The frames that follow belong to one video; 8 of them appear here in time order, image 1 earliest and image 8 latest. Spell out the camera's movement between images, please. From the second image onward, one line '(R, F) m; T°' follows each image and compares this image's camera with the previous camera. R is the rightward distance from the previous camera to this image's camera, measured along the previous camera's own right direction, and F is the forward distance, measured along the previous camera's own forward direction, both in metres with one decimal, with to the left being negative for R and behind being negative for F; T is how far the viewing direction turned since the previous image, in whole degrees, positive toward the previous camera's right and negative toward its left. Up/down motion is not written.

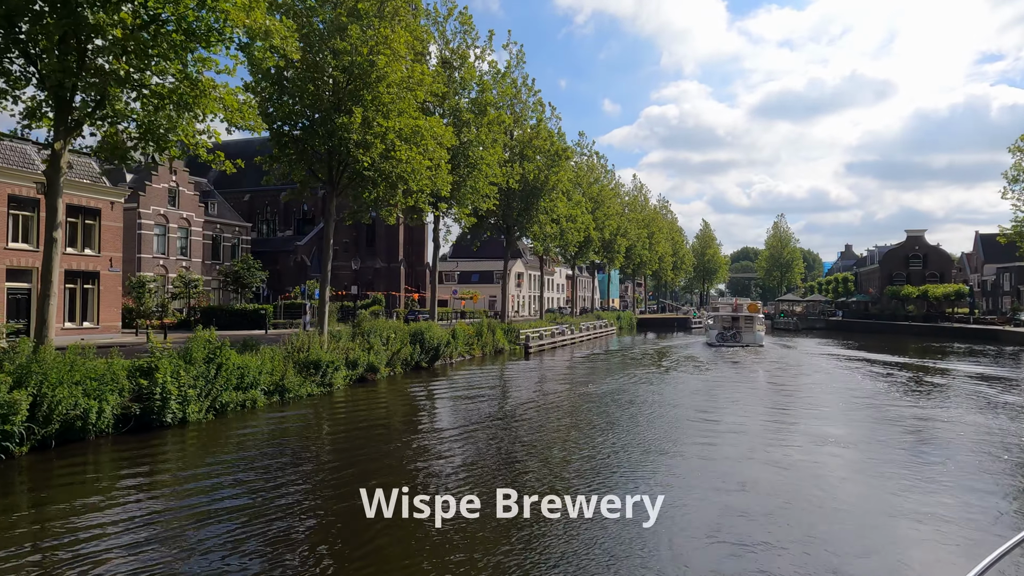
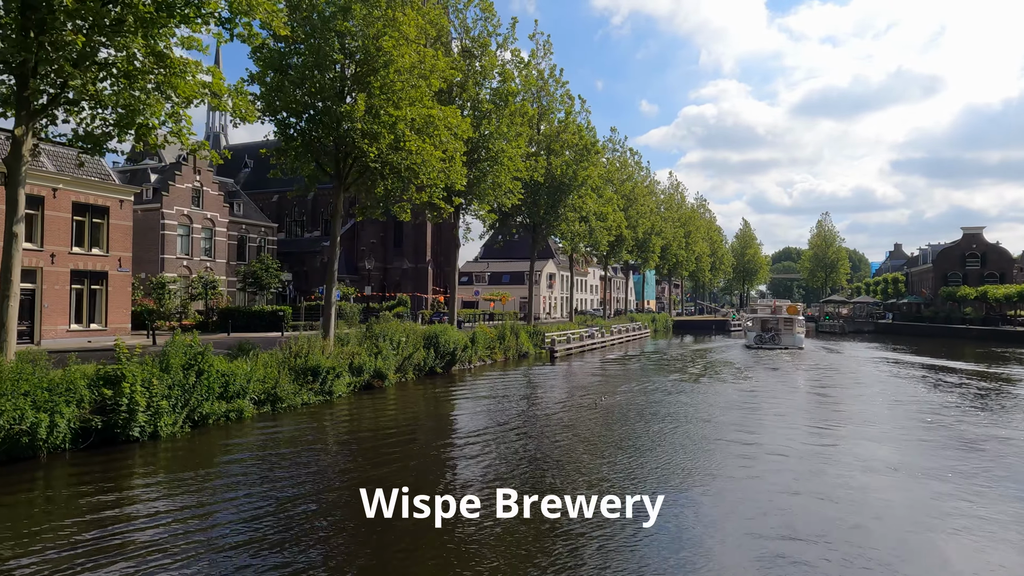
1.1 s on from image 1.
(+0.6, +1.7) m; -3°
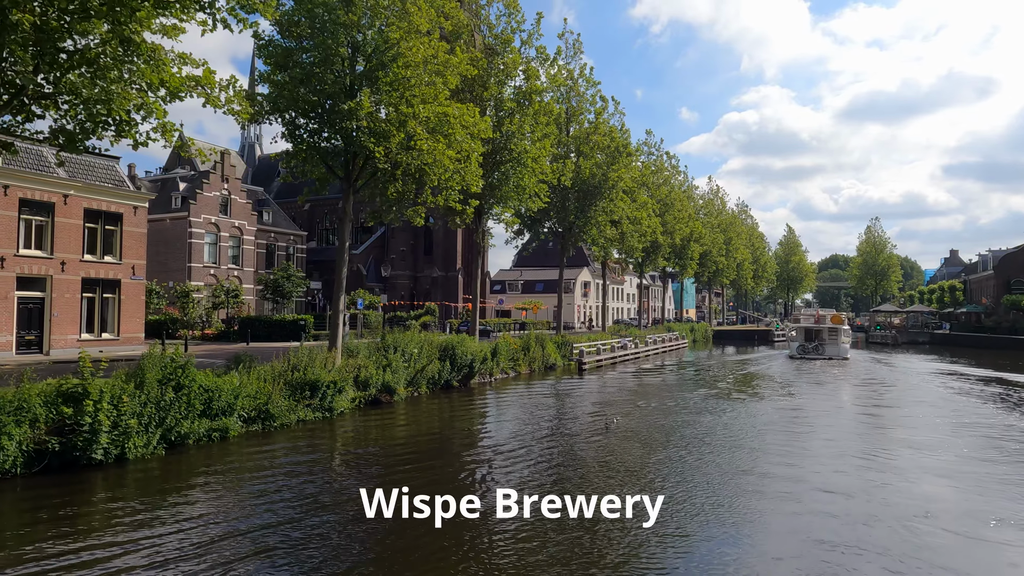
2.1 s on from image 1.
(+0.6, +1.5) m; -3°
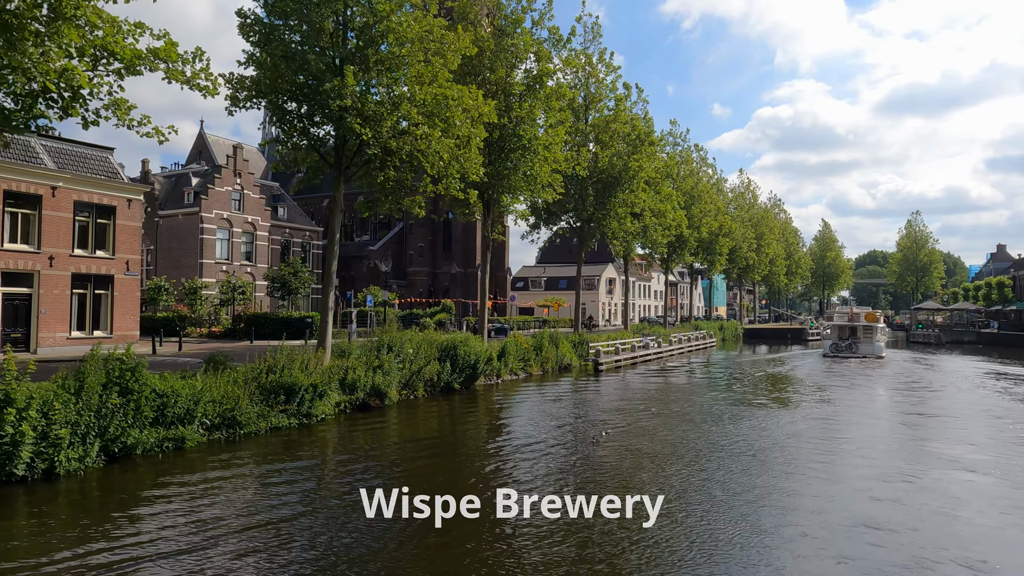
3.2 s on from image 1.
(+0.8, +1.6) m; -3°
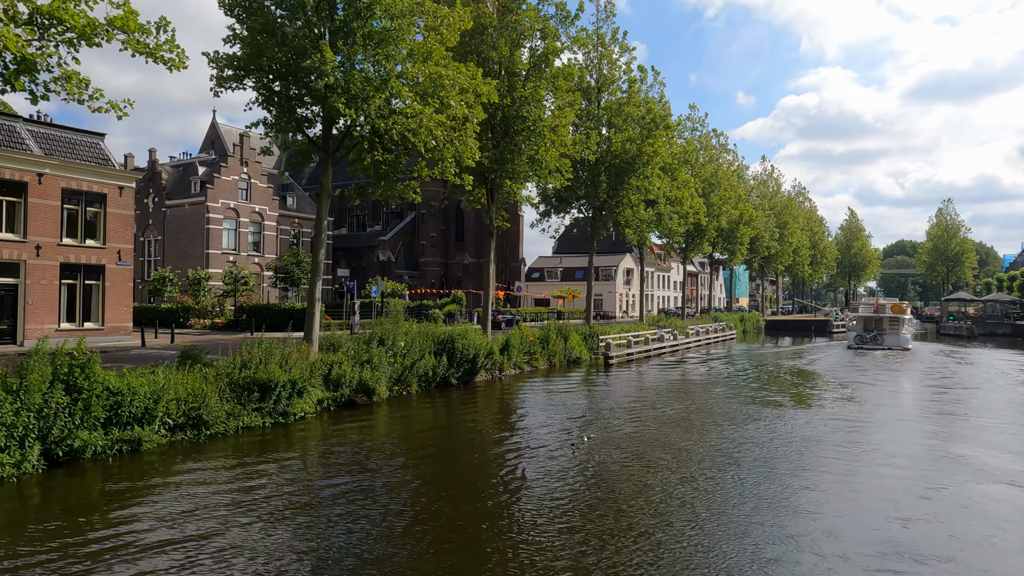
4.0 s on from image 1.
(+0.6, +1.2) m; -2°
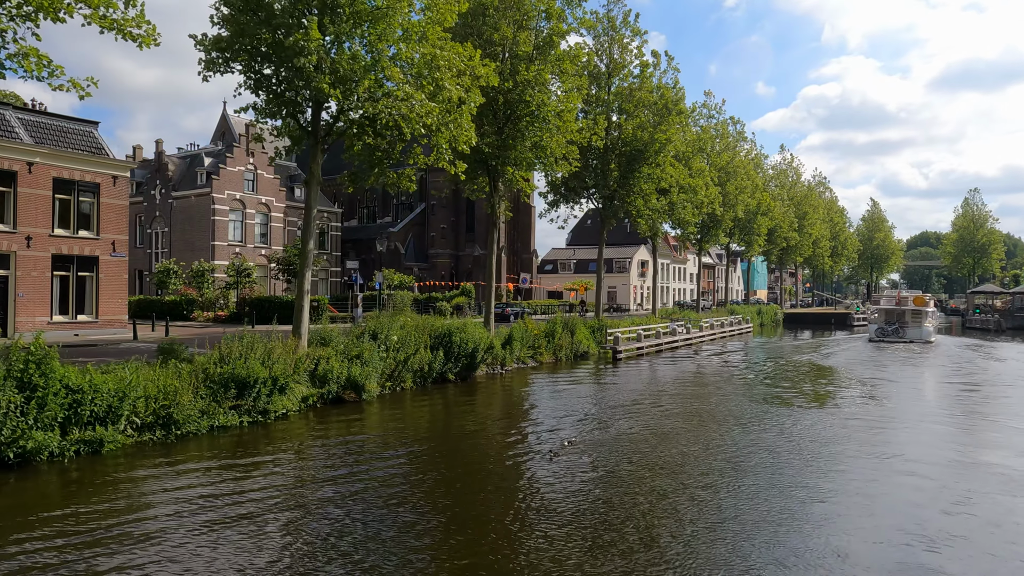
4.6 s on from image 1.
(+0.5, +0.9) m; -2°
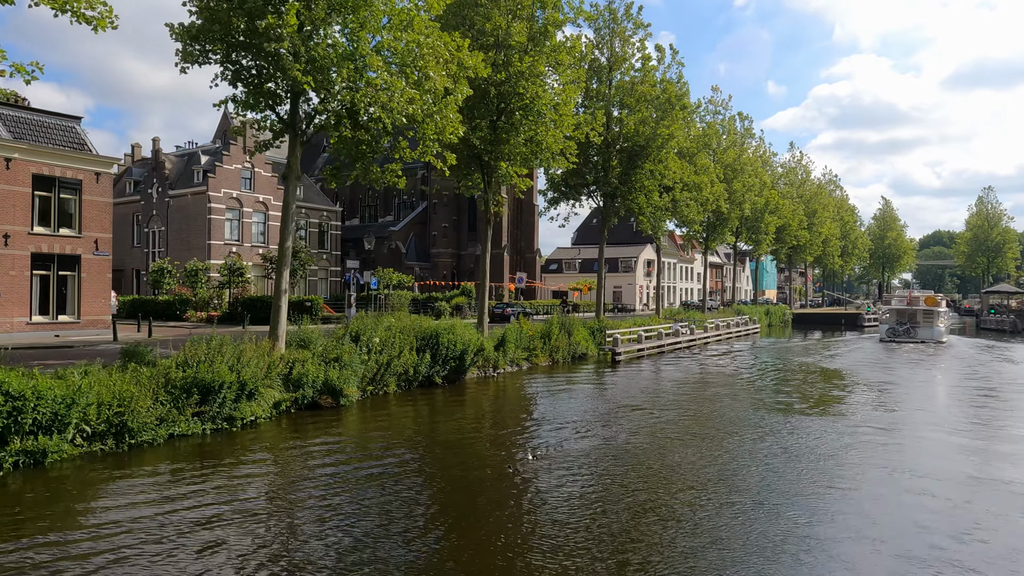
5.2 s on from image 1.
(+0.5, +0.8) m; -1°
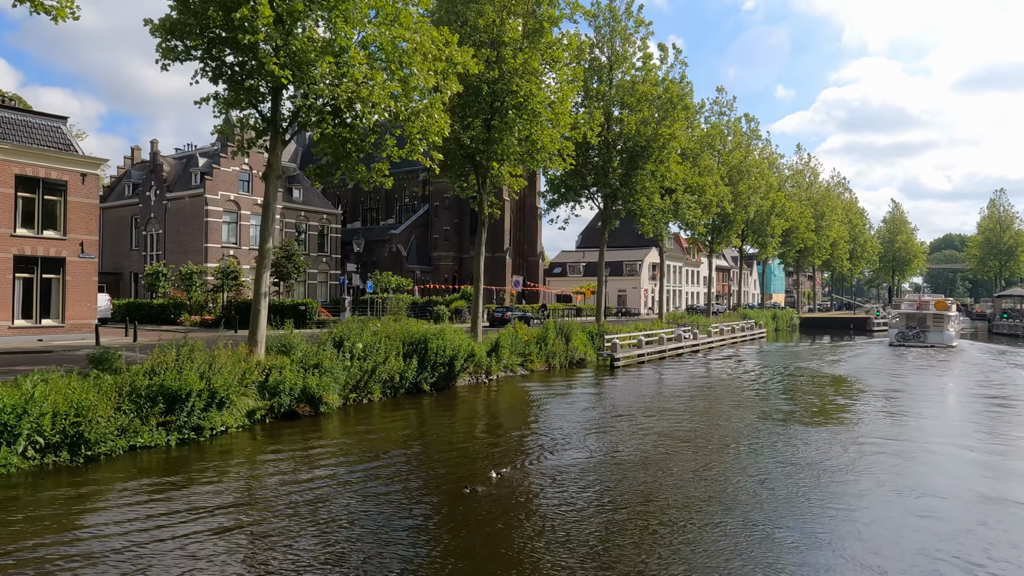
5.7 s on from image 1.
(+0.5, +0.7) m; -1°
